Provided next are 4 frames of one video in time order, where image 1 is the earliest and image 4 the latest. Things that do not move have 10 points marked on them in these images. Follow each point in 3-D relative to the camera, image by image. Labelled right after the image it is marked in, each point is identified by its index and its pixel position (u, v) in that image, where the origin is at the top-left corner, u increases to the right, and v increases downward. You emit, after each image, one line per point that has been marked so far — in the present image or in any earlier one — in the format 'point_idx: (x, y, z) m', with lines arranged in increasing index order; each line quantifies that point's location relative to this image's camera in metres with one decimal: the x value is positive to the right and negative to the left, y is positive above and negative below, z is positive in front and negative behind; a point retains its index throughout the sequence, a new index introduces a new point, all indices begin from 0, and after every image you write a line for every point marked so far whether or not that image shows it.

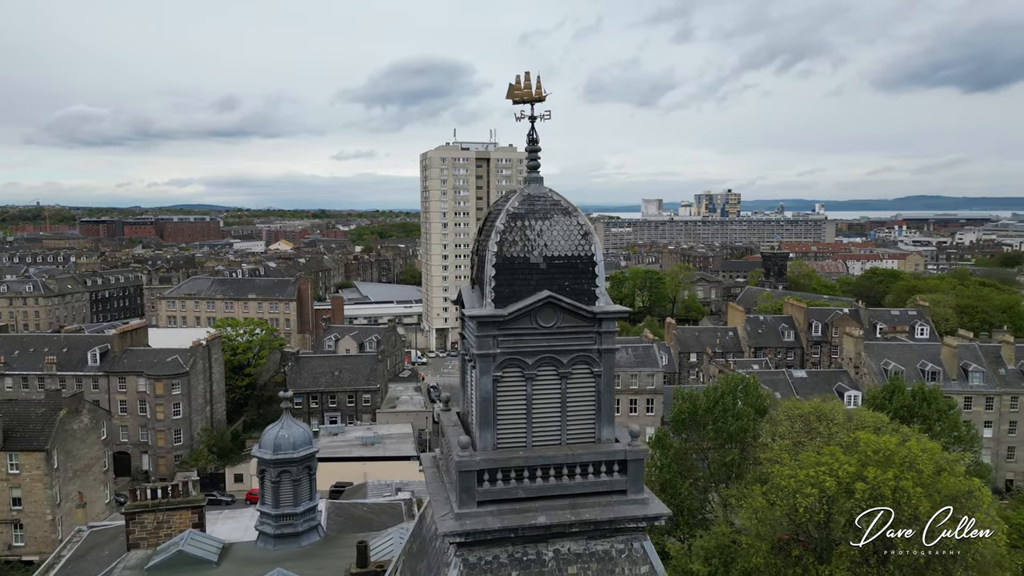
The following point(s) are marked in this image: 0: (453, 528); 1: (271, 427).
0: (-0.6, -2.6, +7.9) m
1: (-5.4, -3.2, +16.8) m
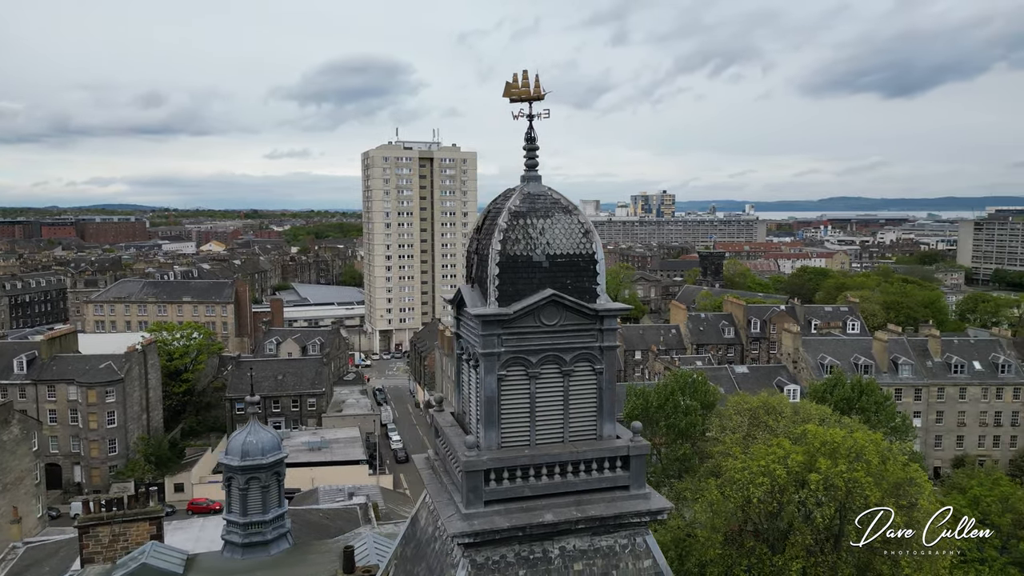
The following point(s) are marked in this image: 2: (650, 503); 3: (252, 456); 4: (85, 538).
0: (-0.5, -2.6, +7.8) m
1: (-6.1, -3.2, +16.3) m
2: (+1.6, -2.4, +8.3) m
3: (-5.6, -3.6, +15.8) m
4: (-9.5, -5.5, +16.3) m
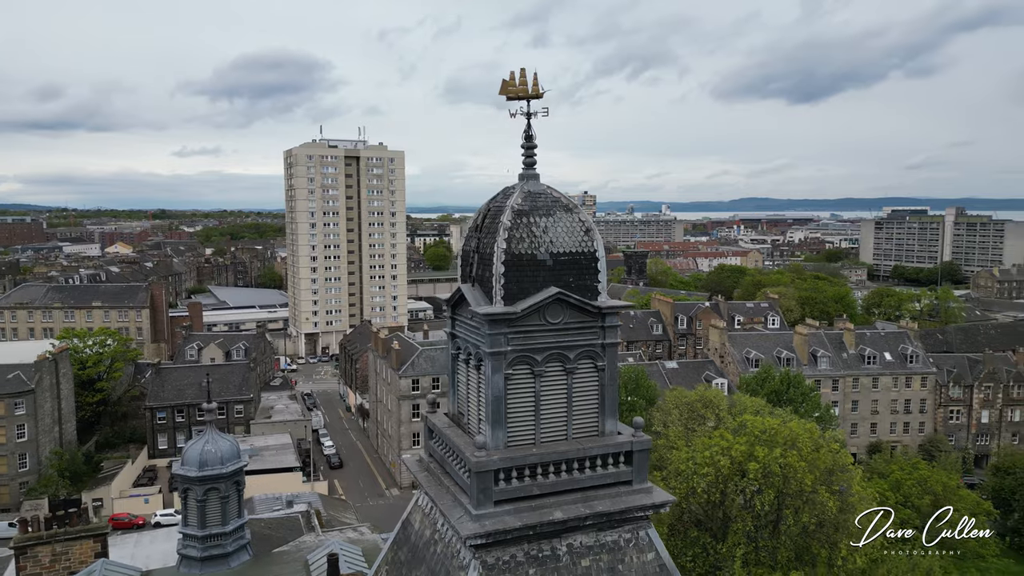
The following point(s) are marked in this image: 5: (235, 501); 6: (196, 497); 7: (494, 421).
0: (-0.4, -2.5, +7.7) m
1: (-6.8, -3.3, +15.6) m
2: (+1.6, -2.4, +8.5) m
3: (-6.2, -3.6, +15.1) m
4: (-10.2, -5.6, +15.2) m
5: (-5.8, -4.4, +15.2) m
6: (-6.4, -4.2, +14.9) m
7: (-0.2, -1.5, +8.1) m
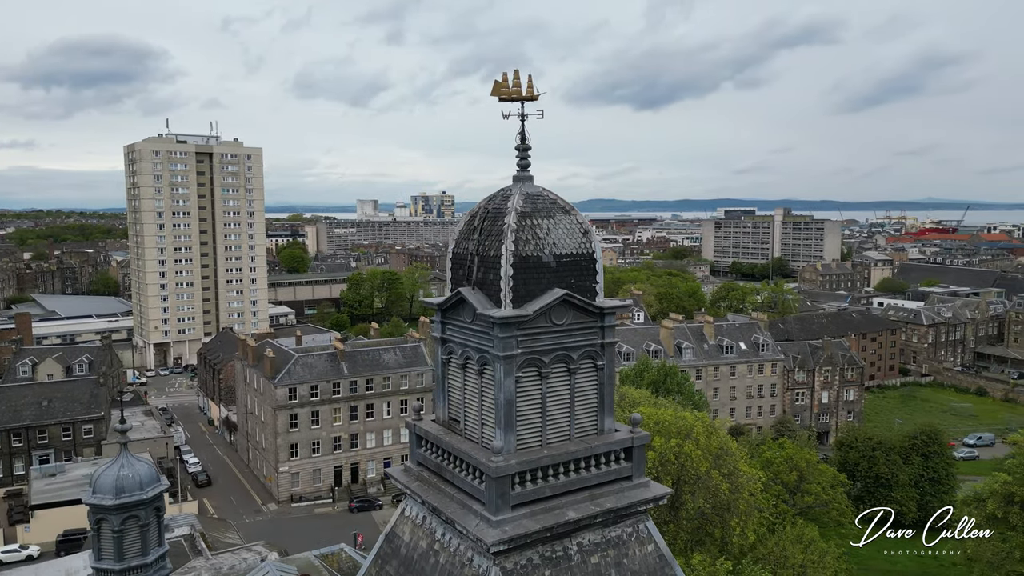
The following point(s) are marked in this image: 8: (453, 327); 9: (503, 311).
0: (-0.2, -2.6, +7.6) m
1: (-8.0, -3.4, +14.1) m
2: (+1.7, -2.4, +8.8) m
3: (-7.3, -3.8, +13.7) m
4: (-11.1, -5.9, +13.1) m
5: (-6.9, -4.6, +14.0) m
6: (-7.4, -4.4, +13.5) m
7: (-0.1, -1.5, +8.0) m
8: (-0.7, -0.5, +8.8) m
9: (-0.1, -0.3, +7.9) m
